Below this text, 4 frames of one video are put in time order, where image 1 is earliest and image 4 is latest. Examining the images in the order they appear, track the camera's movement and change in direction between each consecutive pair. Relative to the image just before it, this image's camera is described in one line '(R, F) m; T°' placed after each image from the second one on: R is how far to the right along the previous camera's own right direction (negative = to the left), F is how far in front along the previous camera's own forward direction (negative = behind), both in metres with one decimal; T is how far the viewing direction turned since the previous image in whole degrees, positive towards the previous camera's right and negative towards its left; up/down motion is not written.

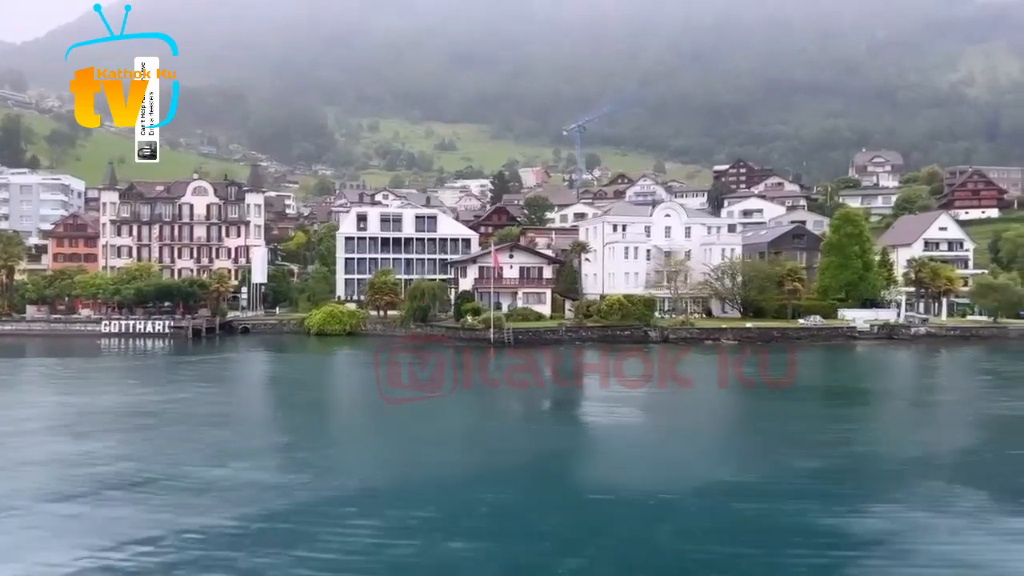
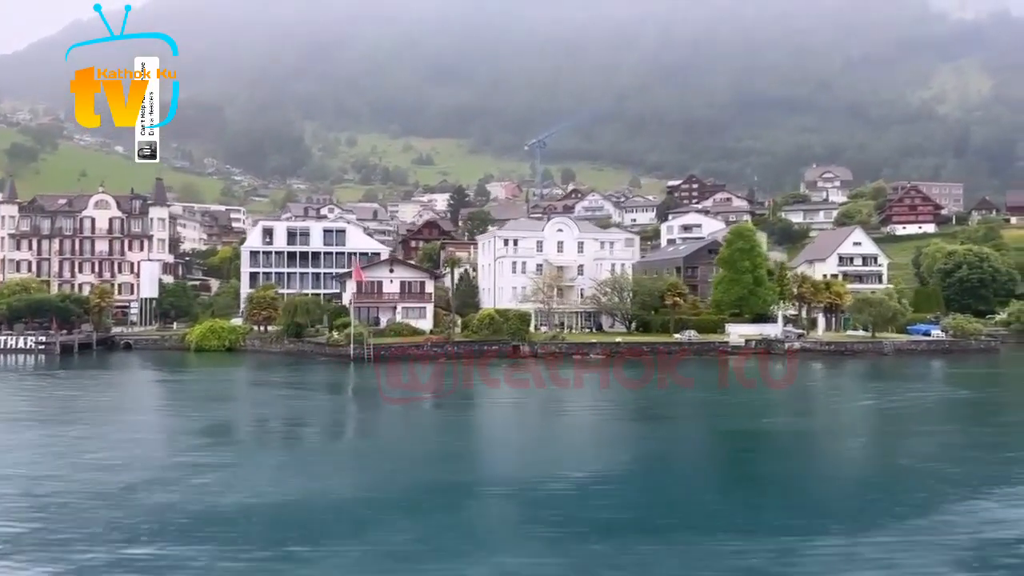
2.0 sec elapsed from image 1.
(+7.0, +0.3) m; +1°
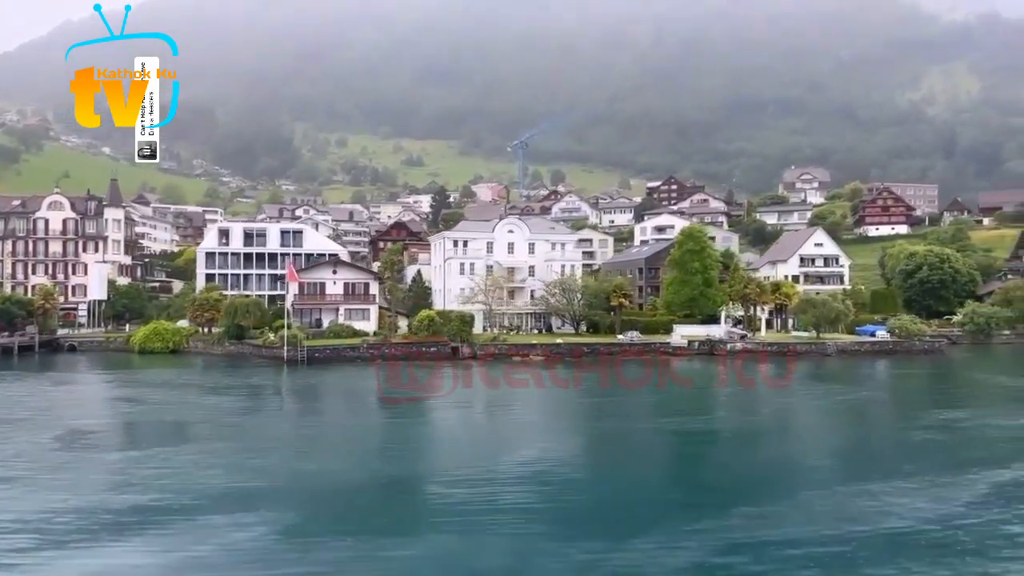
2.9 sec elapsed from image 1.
(+3.3, +0.2) m; 0°
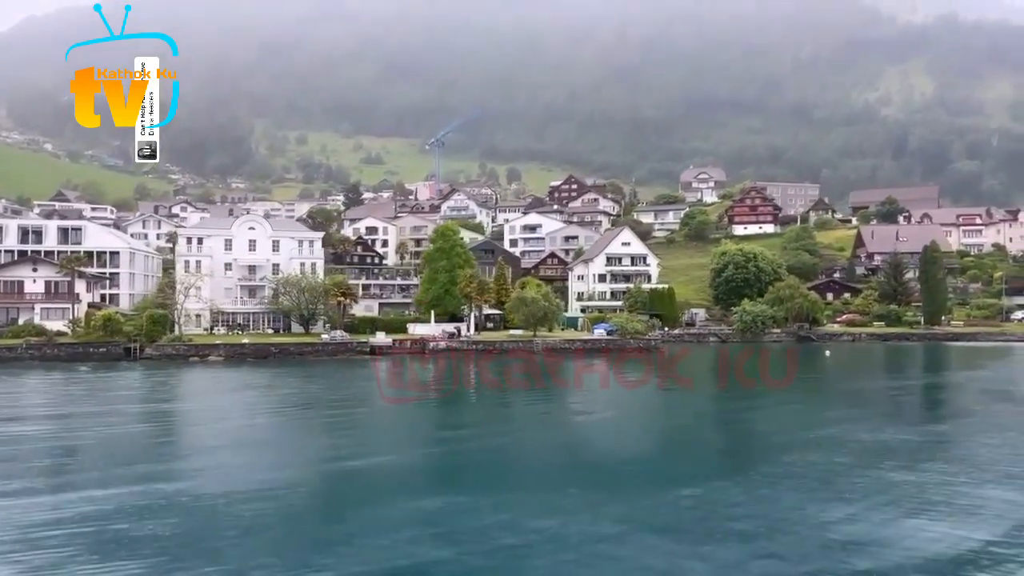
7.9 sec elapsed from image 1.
(+17.4, +0.7) m; +1°
